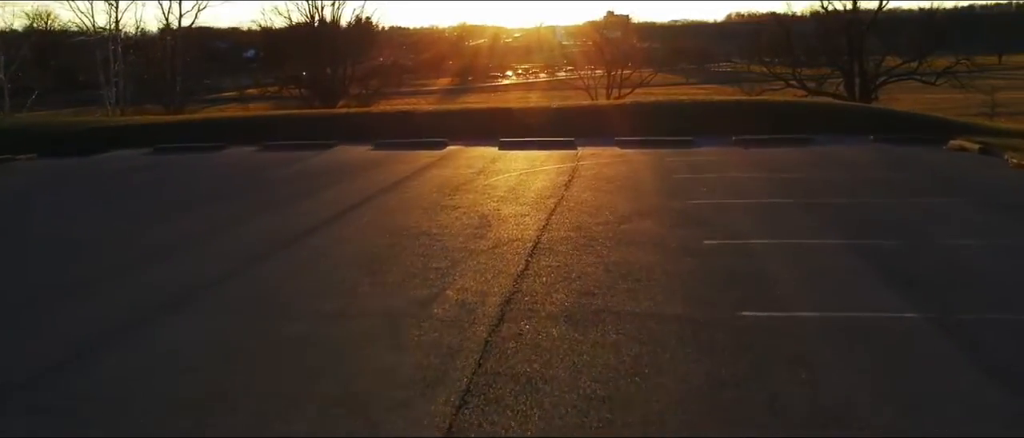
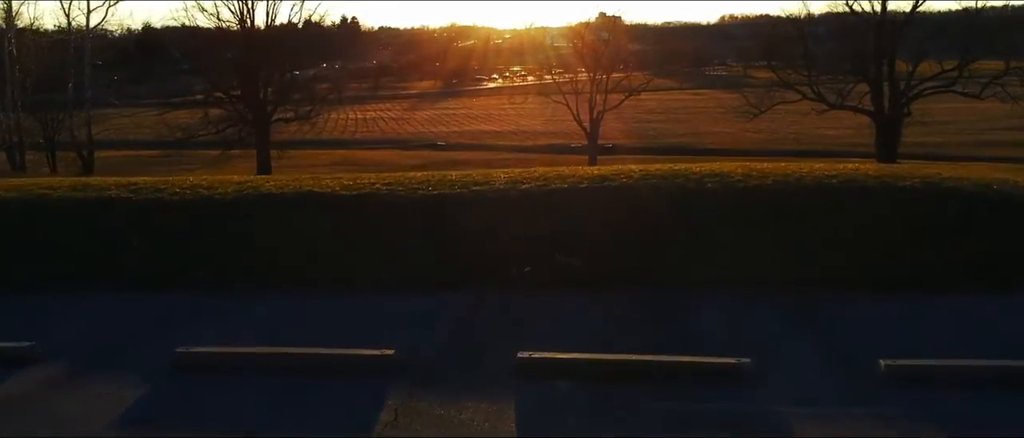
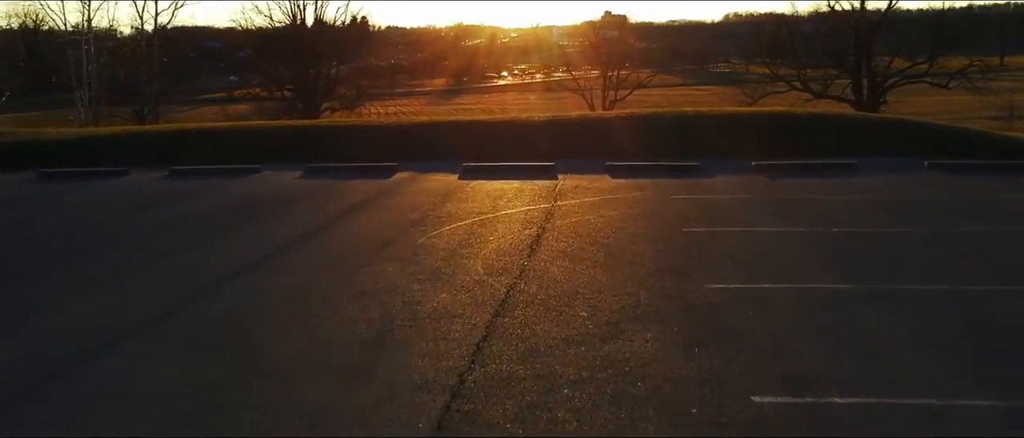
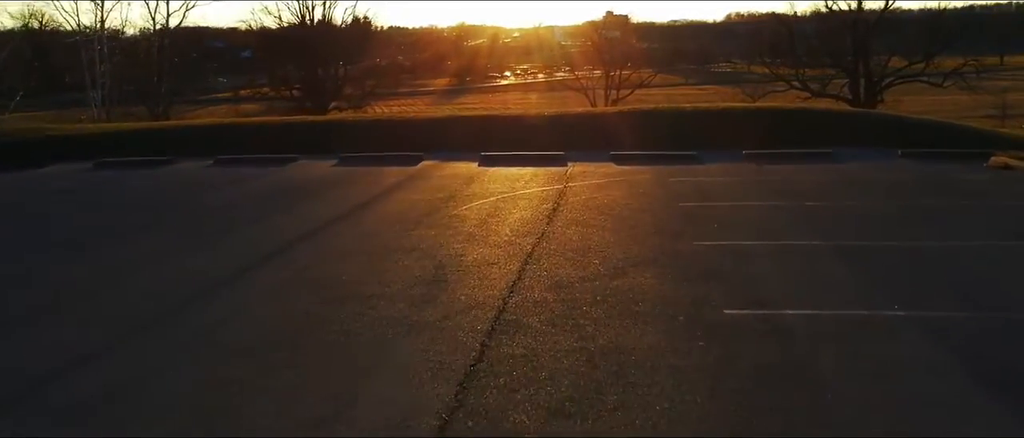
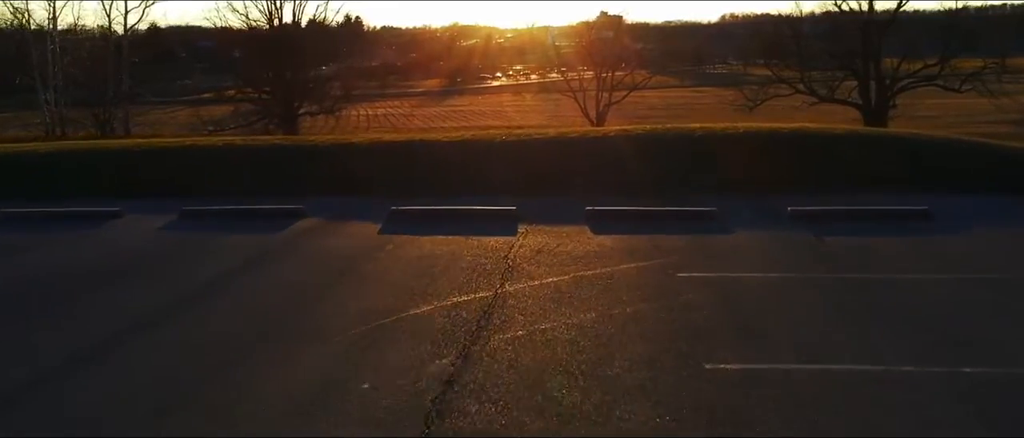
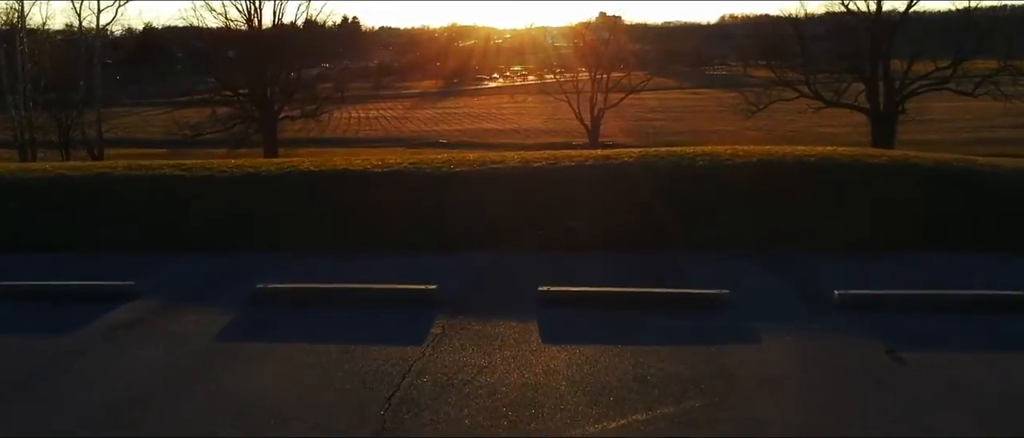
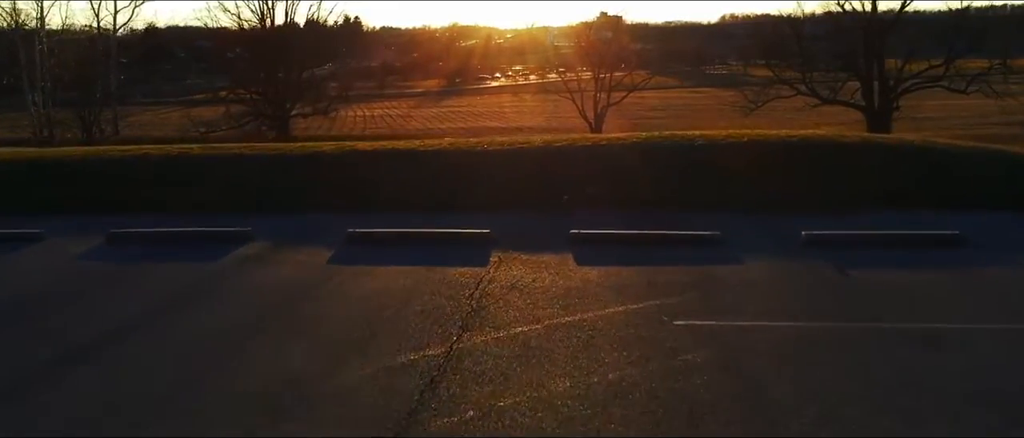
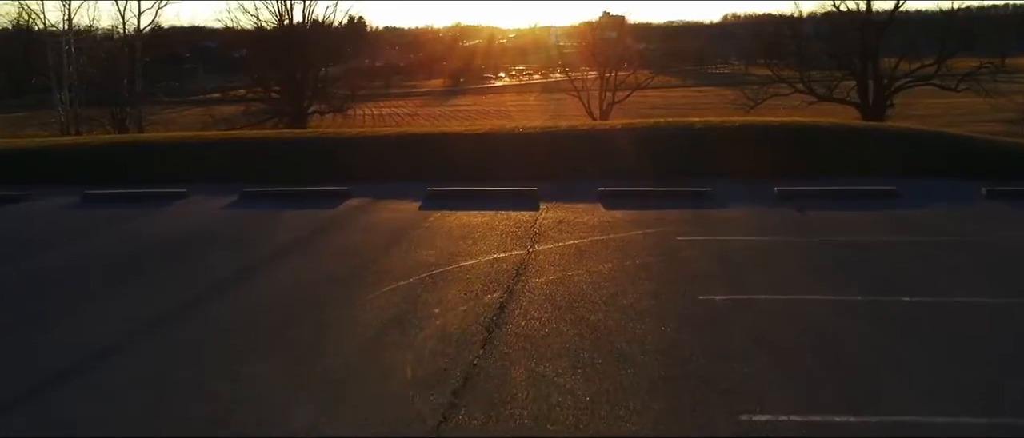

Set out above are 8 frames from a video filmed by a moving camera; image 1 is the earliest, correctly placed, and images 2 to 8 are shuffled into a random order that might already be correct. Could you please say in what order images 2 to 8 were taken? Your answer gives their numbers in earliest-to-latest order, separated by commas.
4, 3, 8, 5, 7, 6, 2
